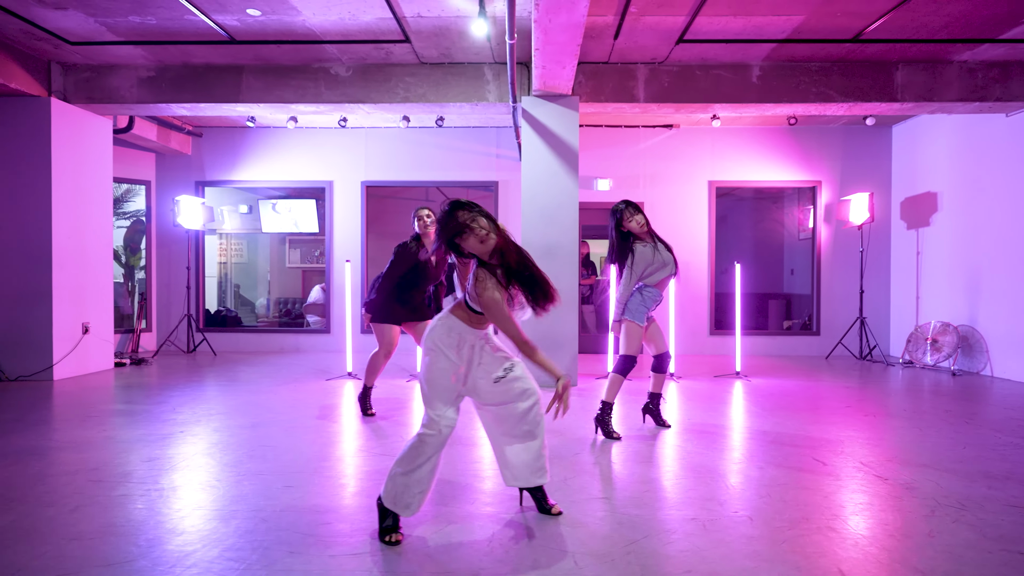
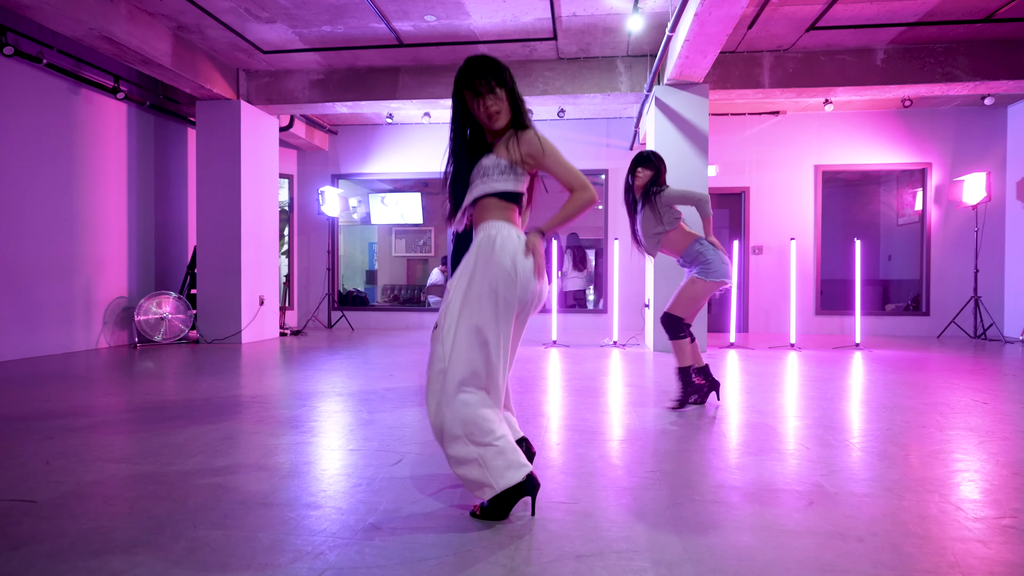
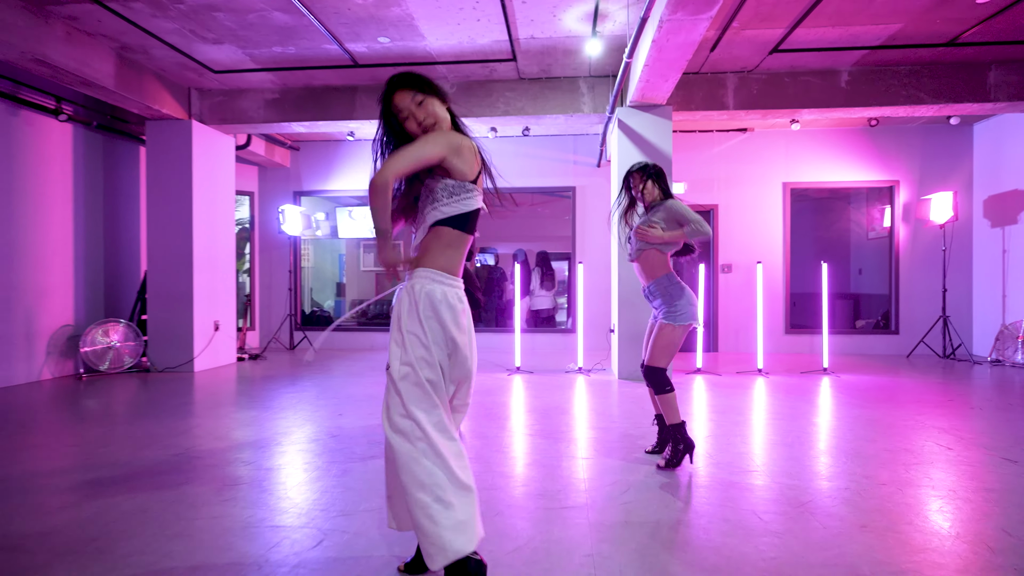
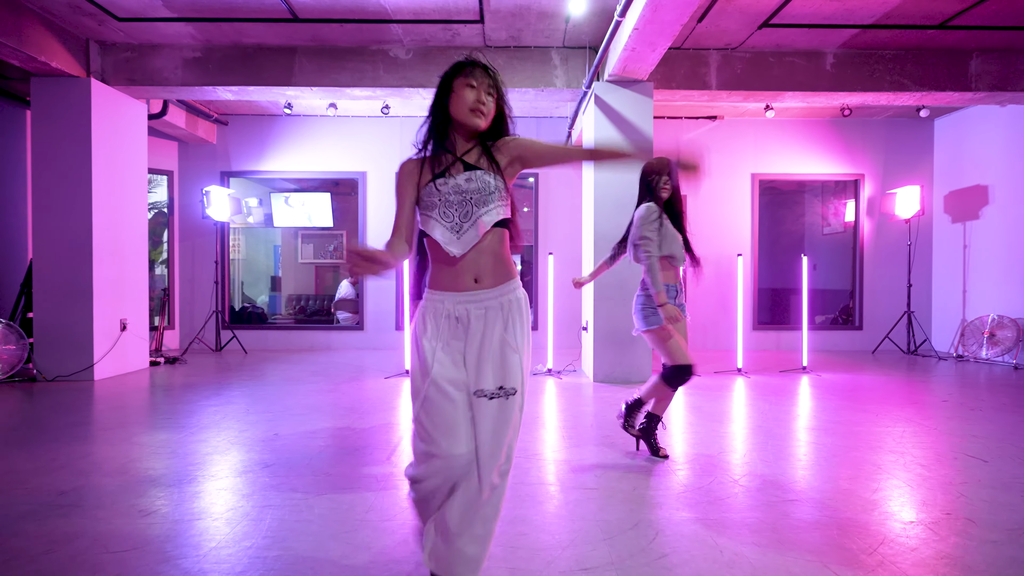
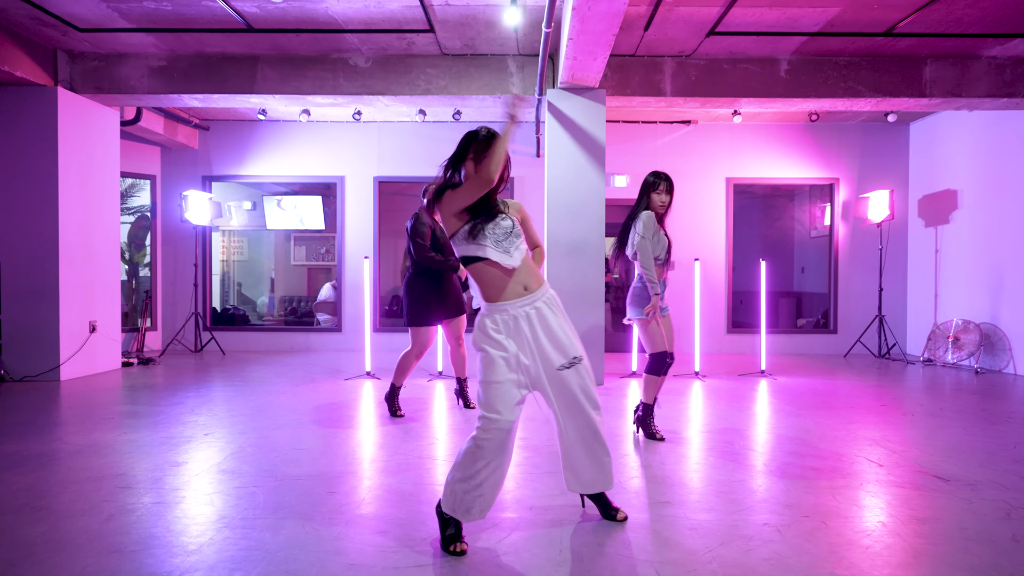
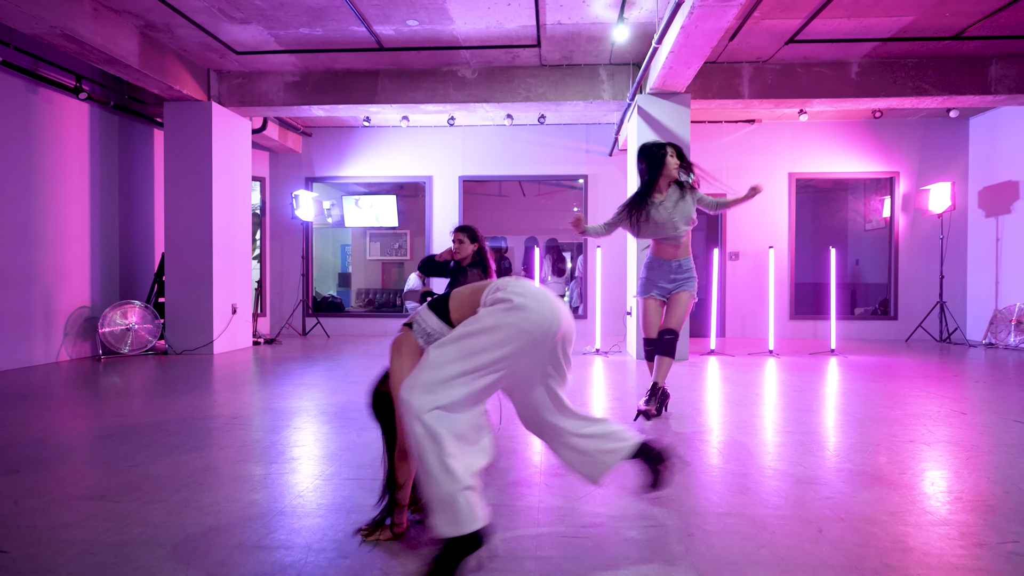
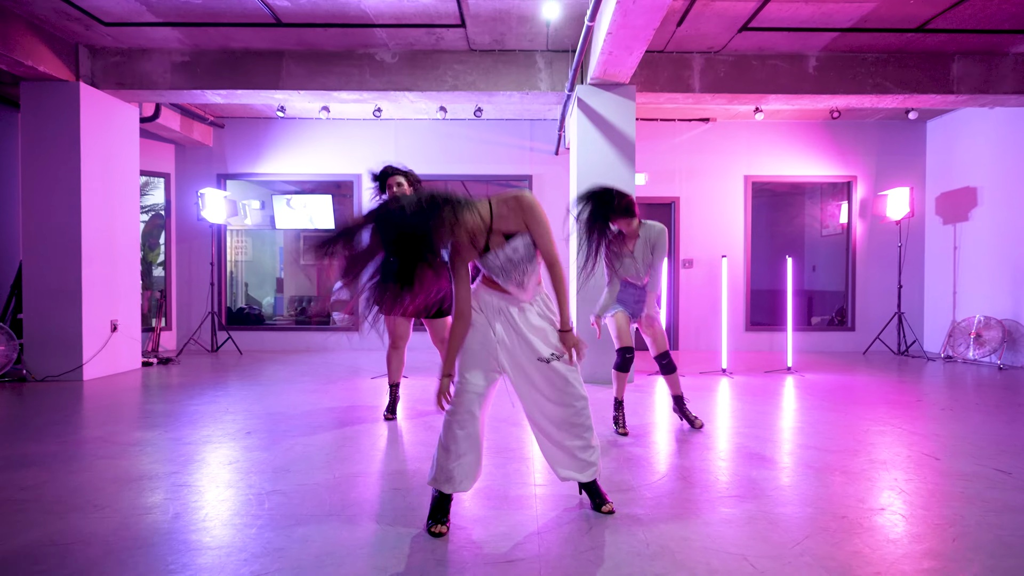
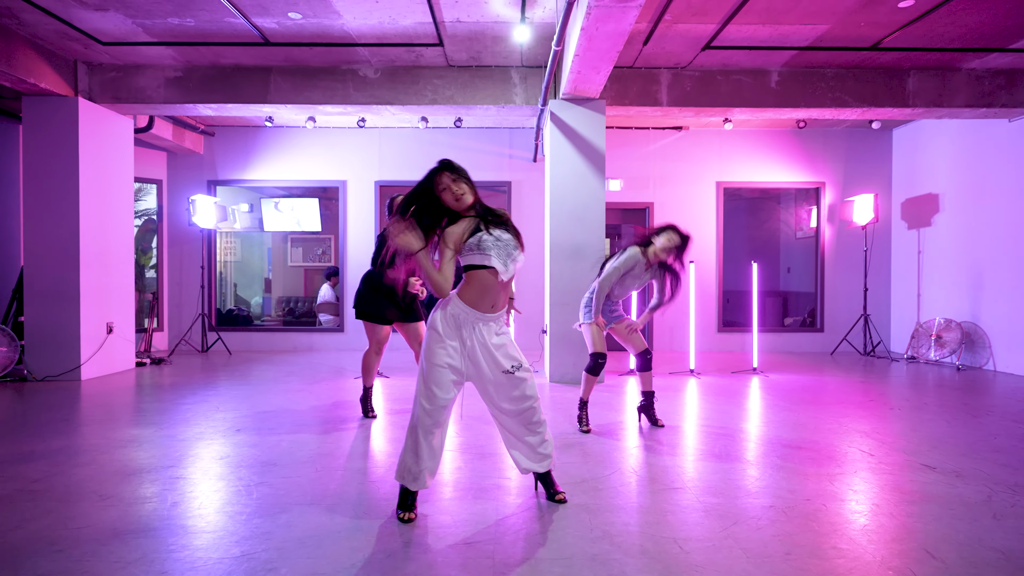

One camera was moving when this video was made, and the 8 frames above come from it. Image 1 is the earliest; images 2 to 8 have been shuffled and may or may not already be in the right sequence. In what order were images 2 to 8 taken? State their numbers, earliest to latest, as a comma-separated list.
5, 8, 7, 4, 3, 2, 6
